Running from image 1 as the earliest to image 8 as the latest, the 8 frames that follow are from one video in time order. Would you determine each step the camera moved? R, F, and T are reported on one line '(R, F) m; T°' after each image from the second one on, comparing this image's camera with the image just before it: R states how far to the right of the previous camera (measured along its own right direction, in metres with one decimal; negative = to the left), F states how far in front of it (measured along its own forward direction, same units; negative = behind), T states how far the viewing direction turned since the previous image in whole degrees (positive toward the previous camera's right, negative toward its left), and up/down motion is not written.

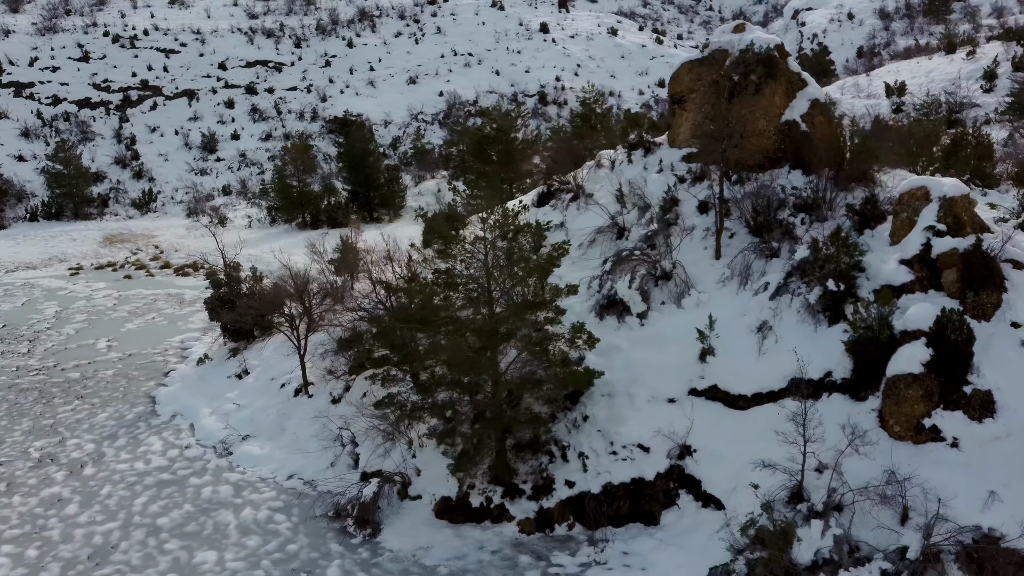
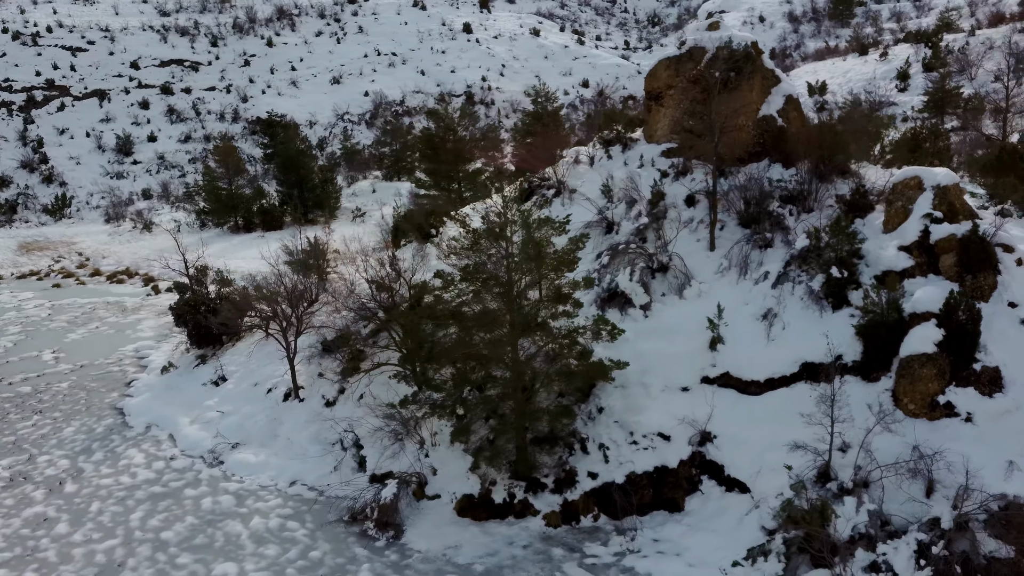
(-1.2, +0.1) m; +6°
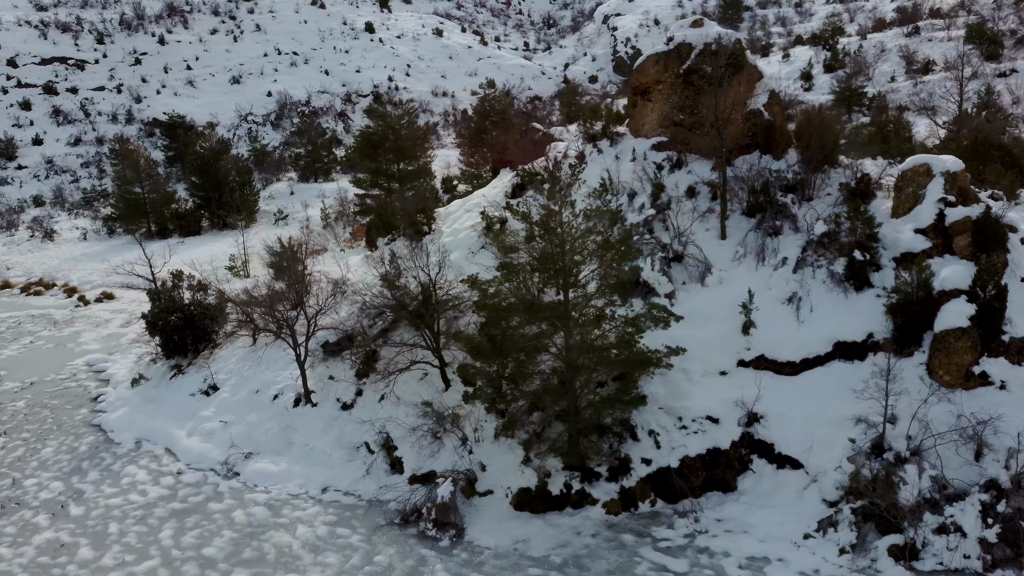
(-1.8, +0.1) m; +8°
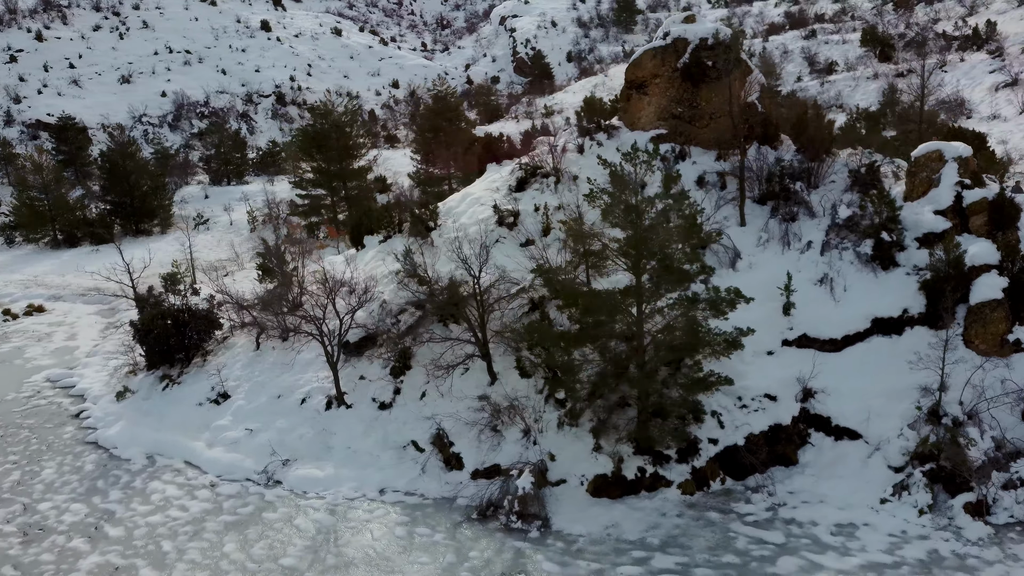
(-2.1, +0.2) m; +8°
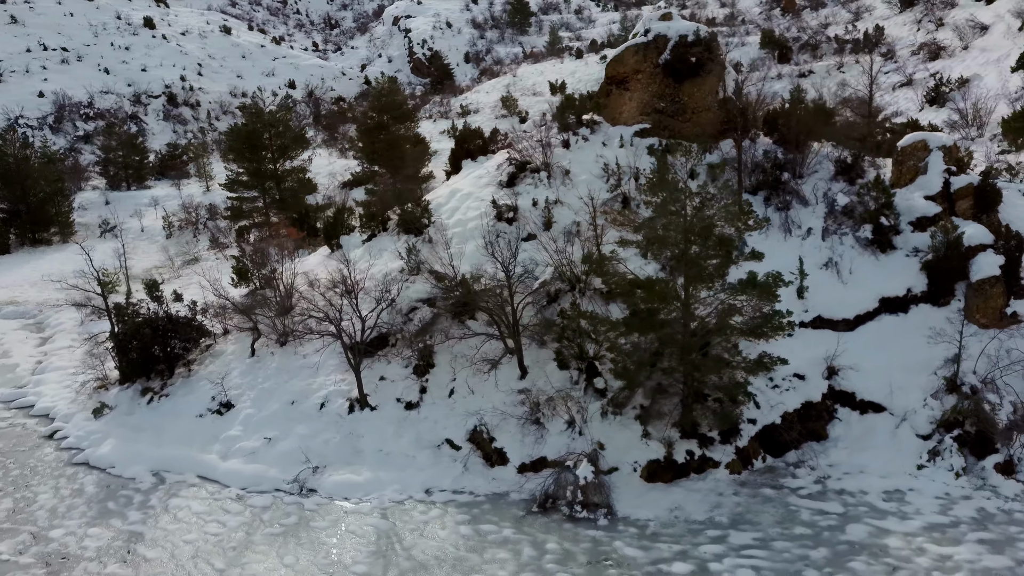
(-1.9, +0.2) m; +8°
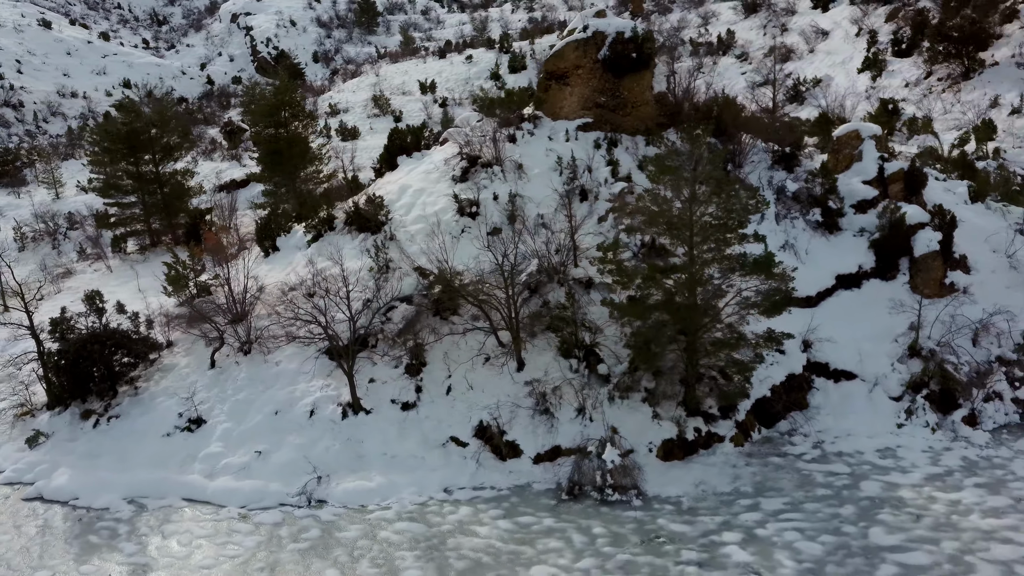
(-2.0, +0.2) m; +11°
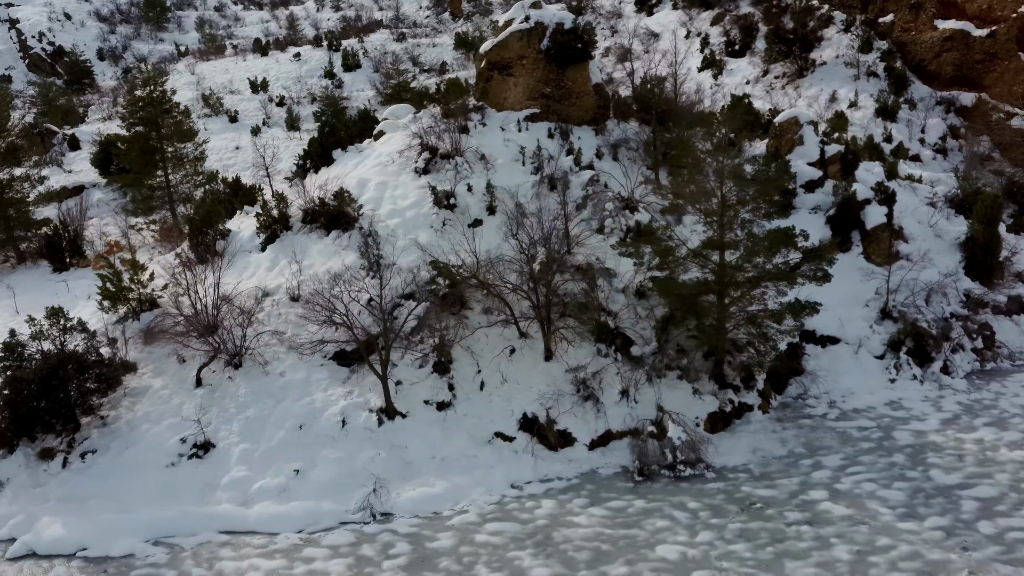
(-3.0, +0.6) m; +14°
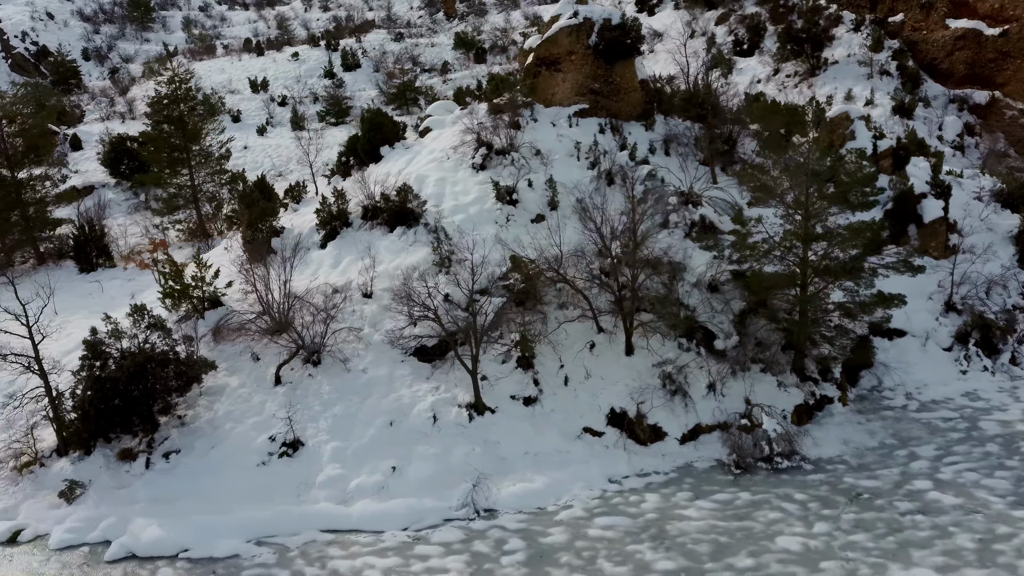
(-1.3, +0.1) m; +2°
